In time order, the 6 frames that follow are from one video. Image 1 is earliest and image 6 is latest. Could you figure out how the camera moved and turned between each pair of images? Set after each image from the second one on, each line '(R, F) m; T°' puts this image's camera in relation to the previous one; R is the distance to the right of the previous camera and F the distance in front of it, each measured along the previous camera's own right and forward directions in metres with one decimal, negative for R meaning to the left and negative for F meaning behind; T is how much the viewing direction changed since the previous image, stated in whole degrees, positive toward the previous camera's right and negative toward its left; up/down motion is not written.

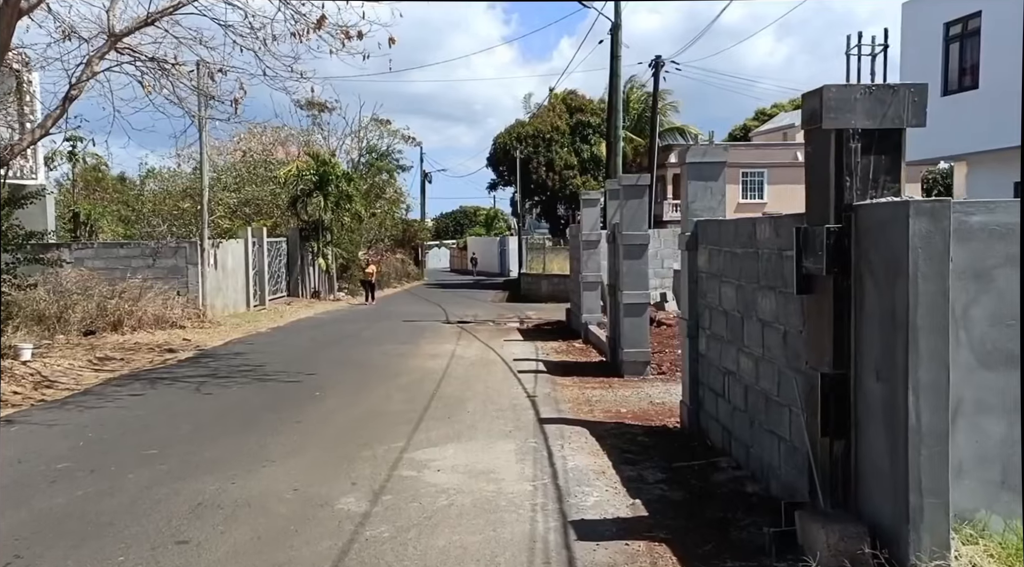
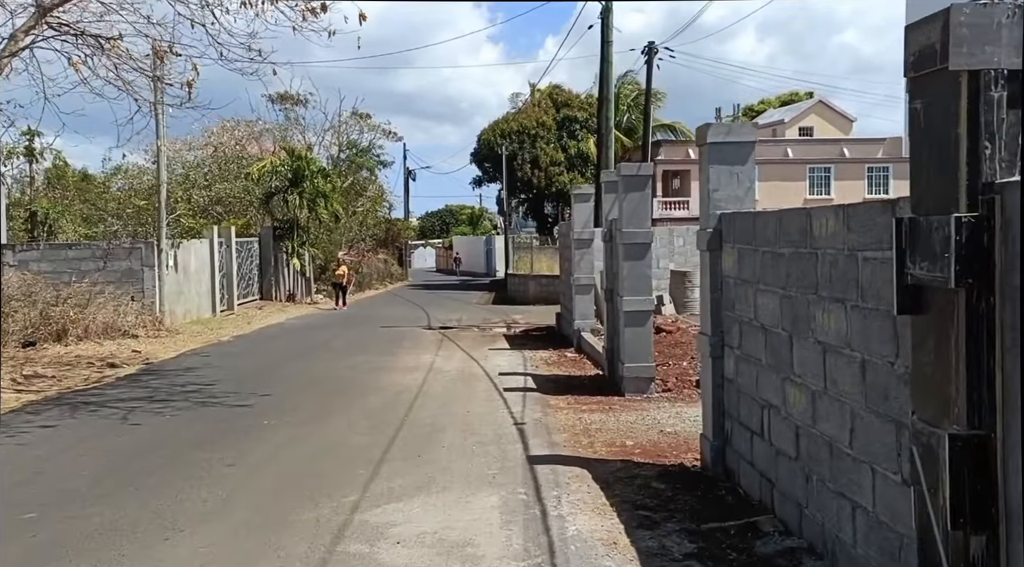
(0.0, +1.5) m; +1°
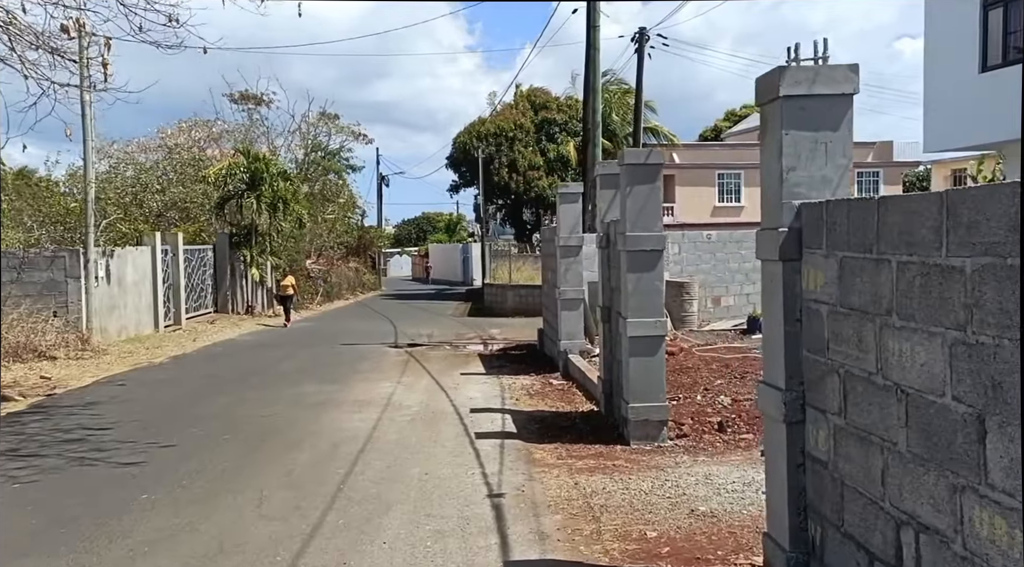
(0.0, +2.3) m; +1°
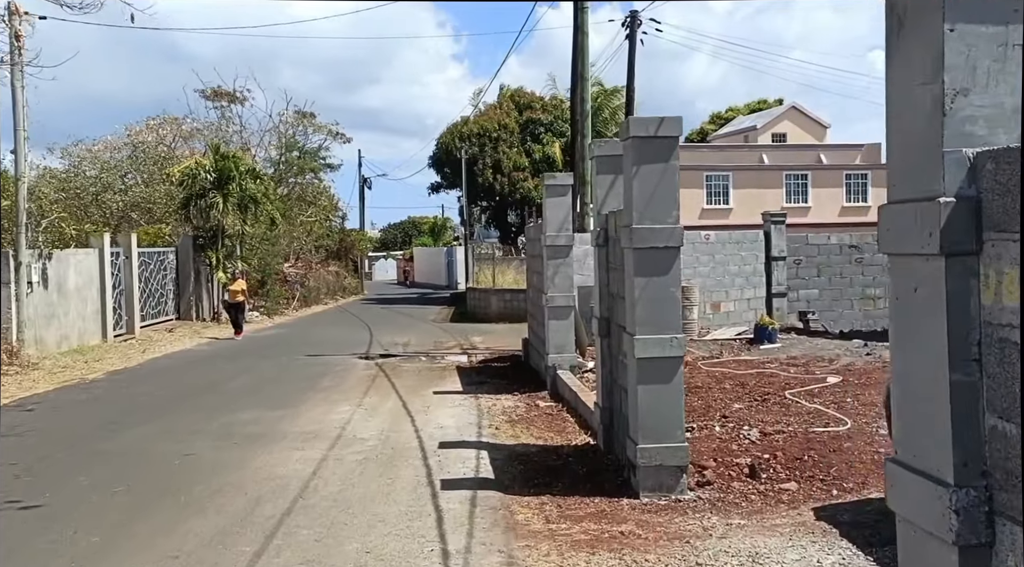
(+0.1, +1.9) m; +1°
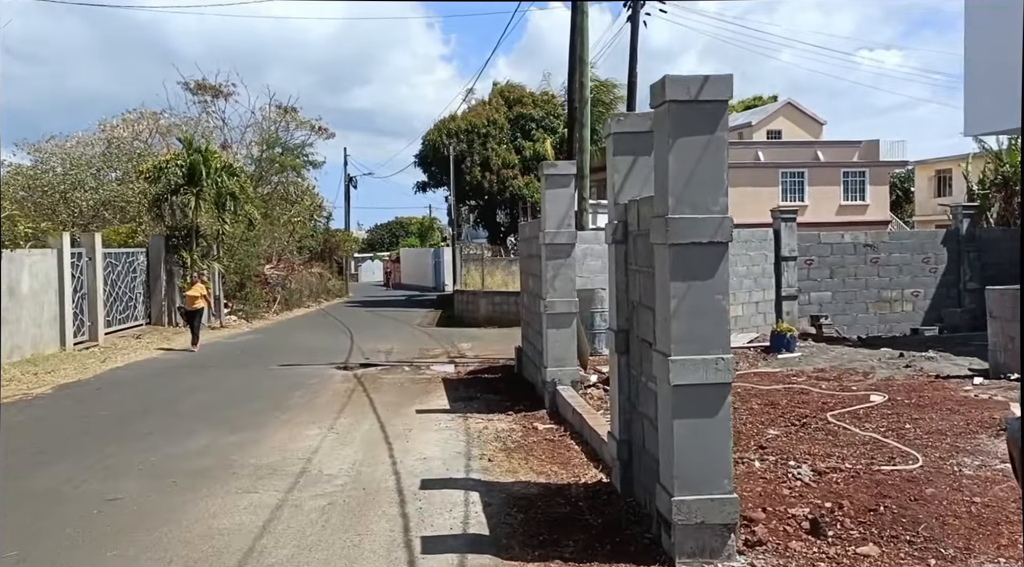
(-0.1, +1.4) m; +1°
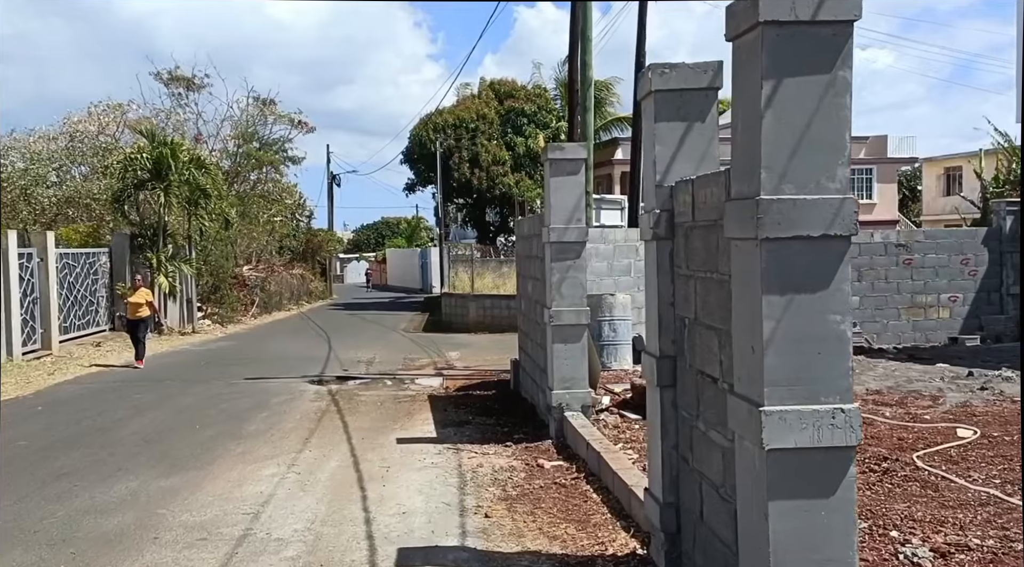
(-0.1, +1.7) m; +1°
